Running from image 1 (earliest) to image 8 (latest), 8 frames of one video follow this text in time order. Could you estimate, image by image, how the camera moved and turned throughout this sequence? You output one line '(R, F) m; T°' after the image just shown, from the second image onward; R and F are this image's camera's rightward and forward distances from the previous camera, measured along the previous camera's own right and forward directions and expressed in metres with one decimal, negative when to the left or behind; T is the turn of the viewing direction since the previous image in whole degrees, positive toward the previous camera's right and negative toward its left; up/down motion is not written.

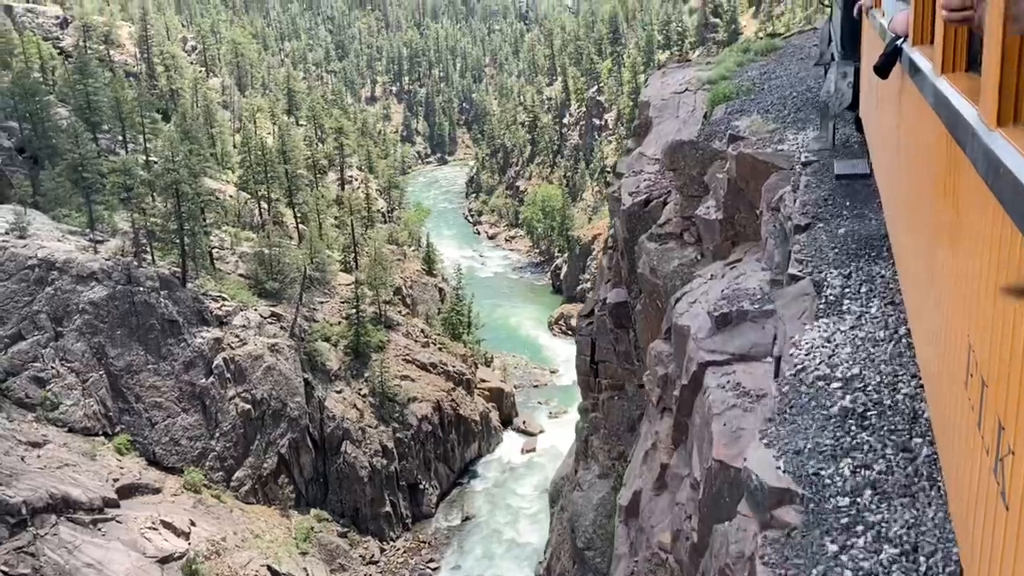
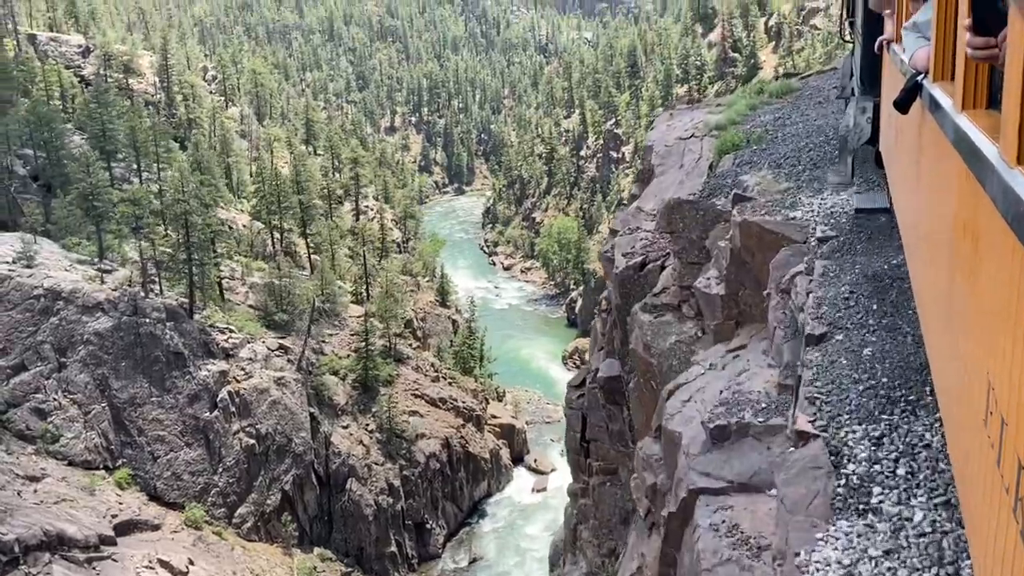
(+0.7, +1.8) m; -1°
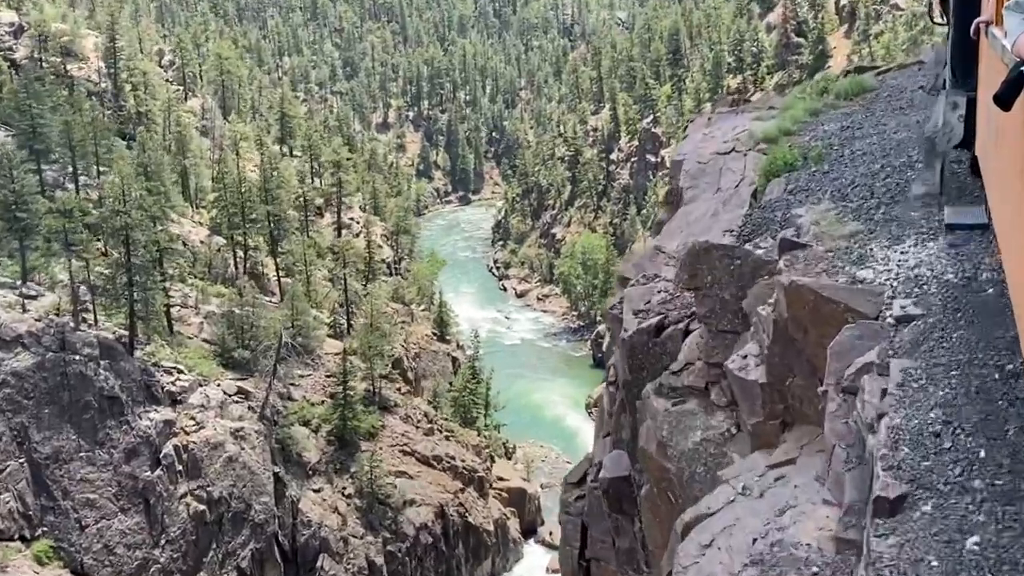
(+1.5, +15.5) m; -2°
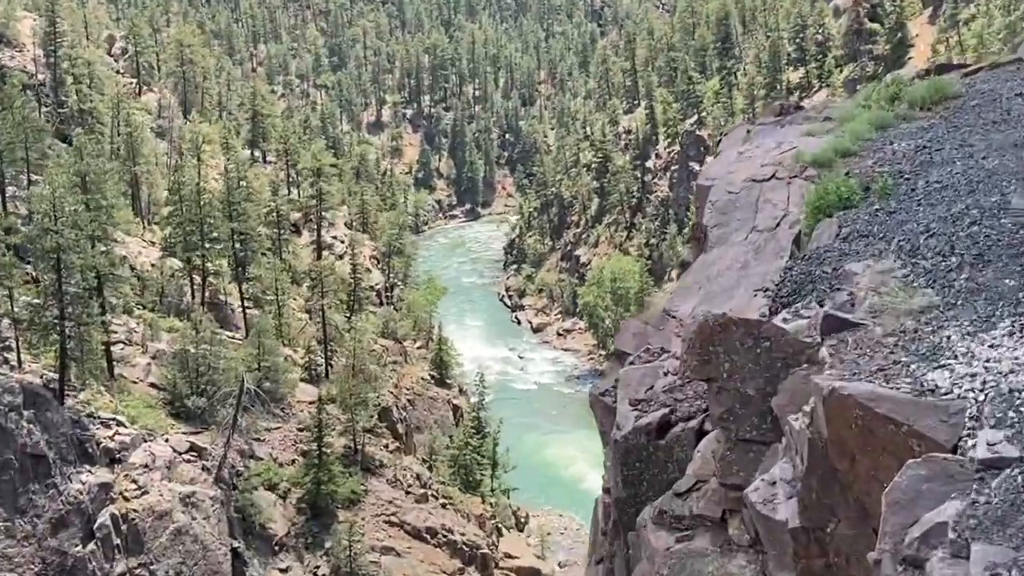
(+1.0, +12.5) m; -2°
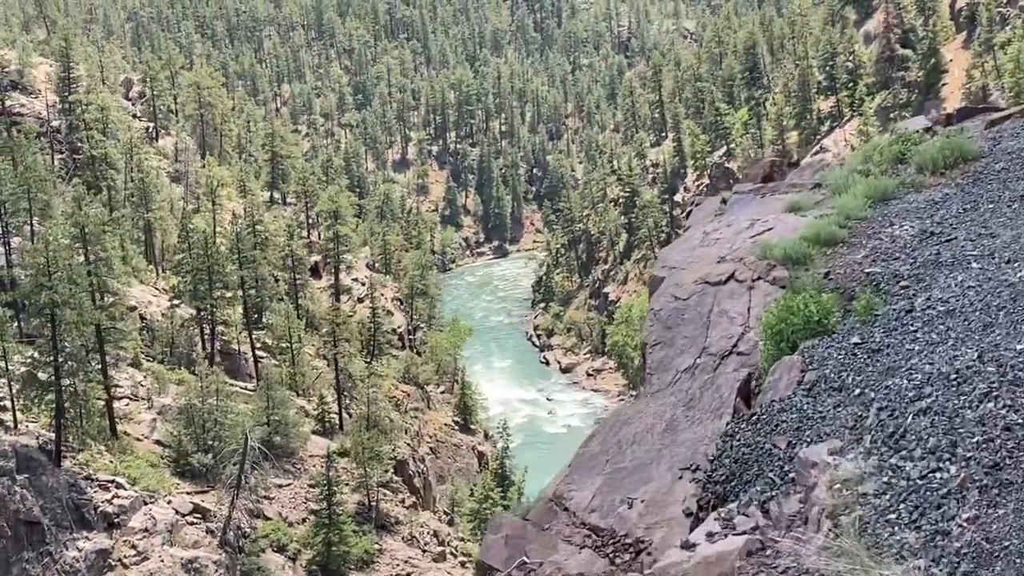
(+0.6, +1.8) m; -2°
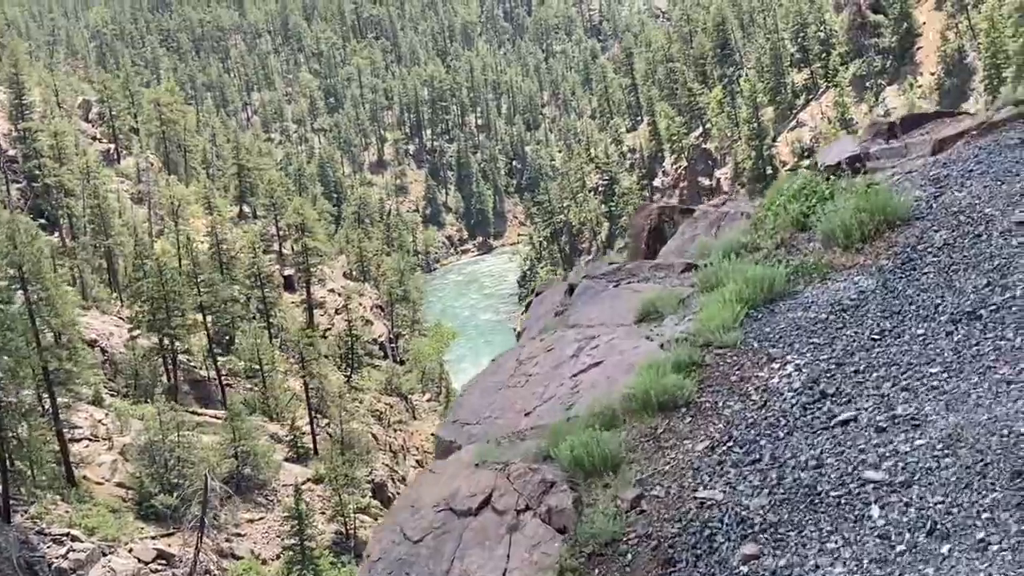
(+1.1, +1.4) m; 0°
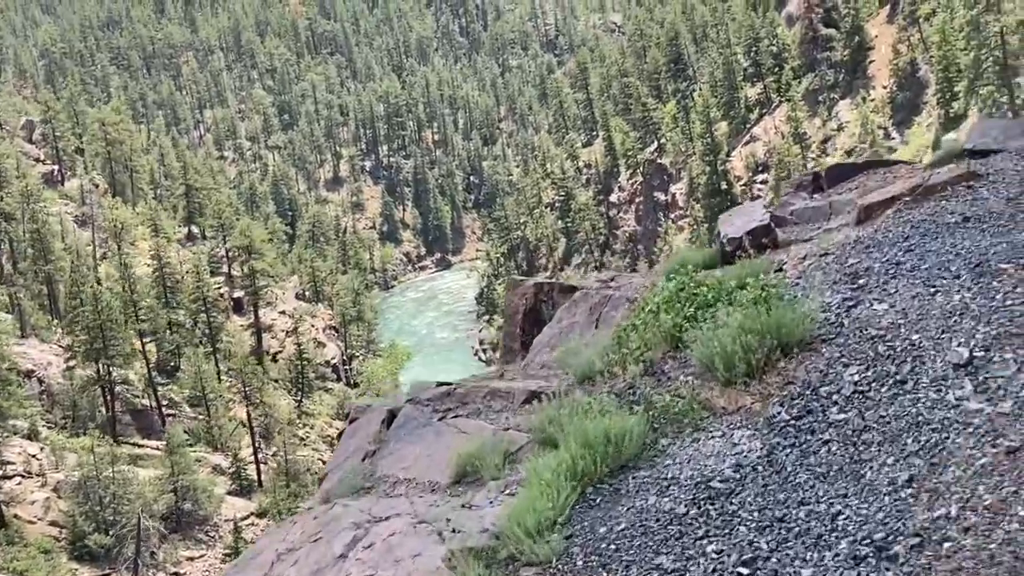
(+0.6, +0.6) m; +2°
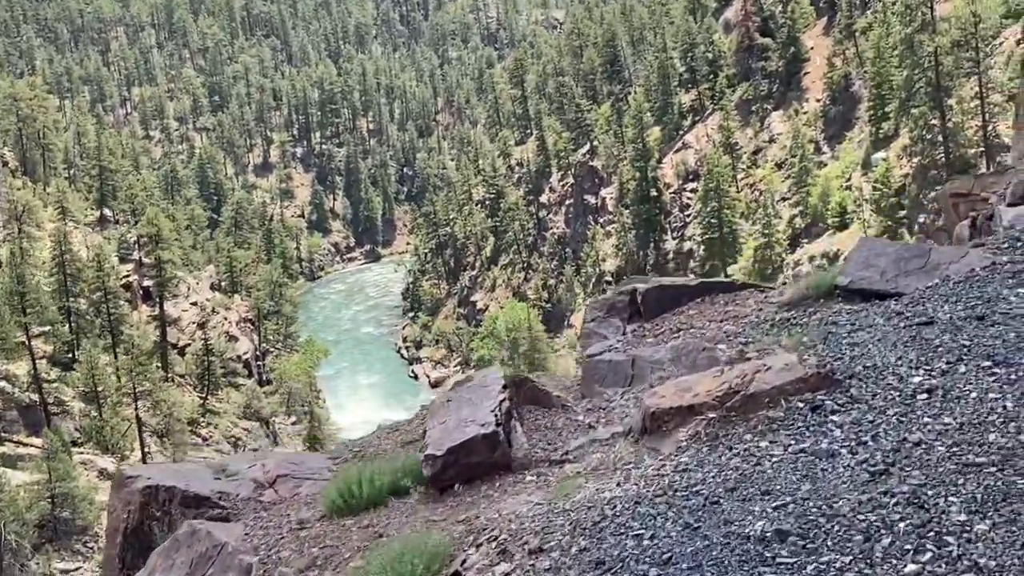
(+1.1, +0.8) m; +4°
